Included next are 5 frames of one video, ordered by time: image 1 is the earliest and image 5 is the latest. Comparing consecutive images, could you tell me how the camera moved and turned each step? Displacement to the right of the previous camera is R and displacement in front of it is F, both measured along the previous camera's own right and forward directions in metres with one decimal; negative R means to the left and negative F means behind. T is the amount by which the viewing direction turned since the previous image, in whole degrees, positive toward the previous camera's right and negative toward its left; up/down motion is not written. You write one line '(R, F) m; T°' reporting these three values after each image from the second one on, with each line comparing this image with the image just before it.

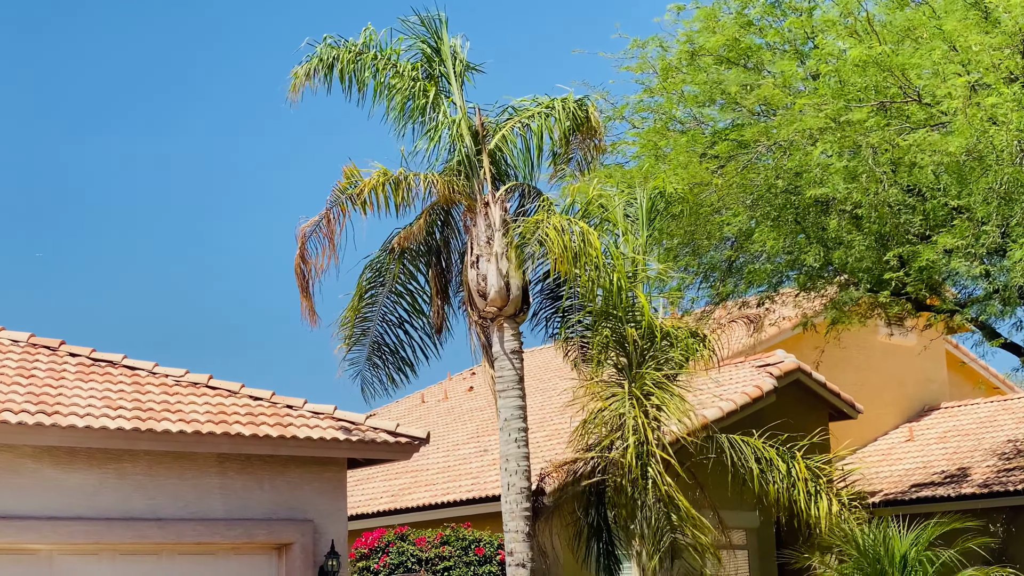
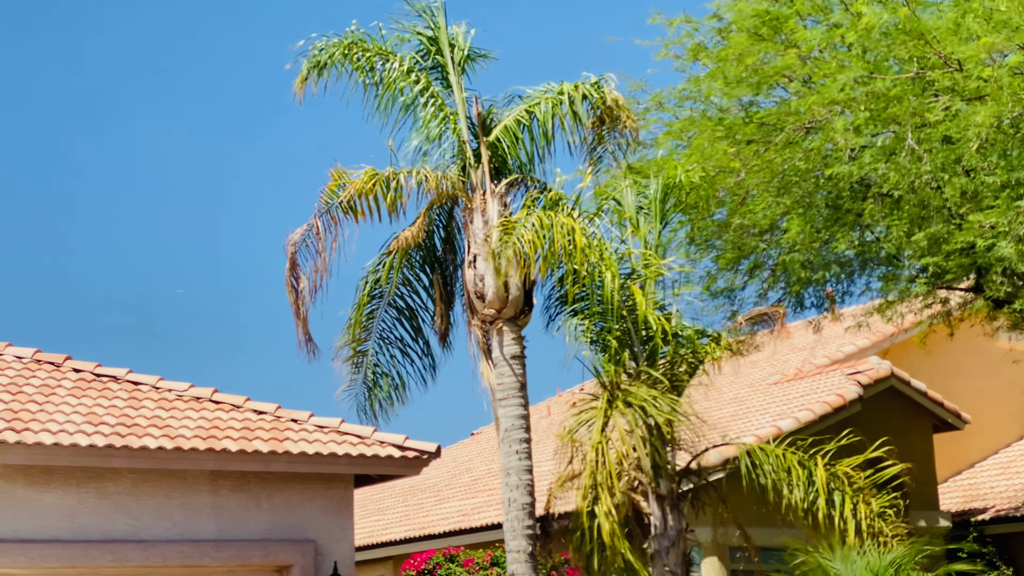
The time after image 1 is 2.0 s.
(+0.6, +0.6) m; -5°
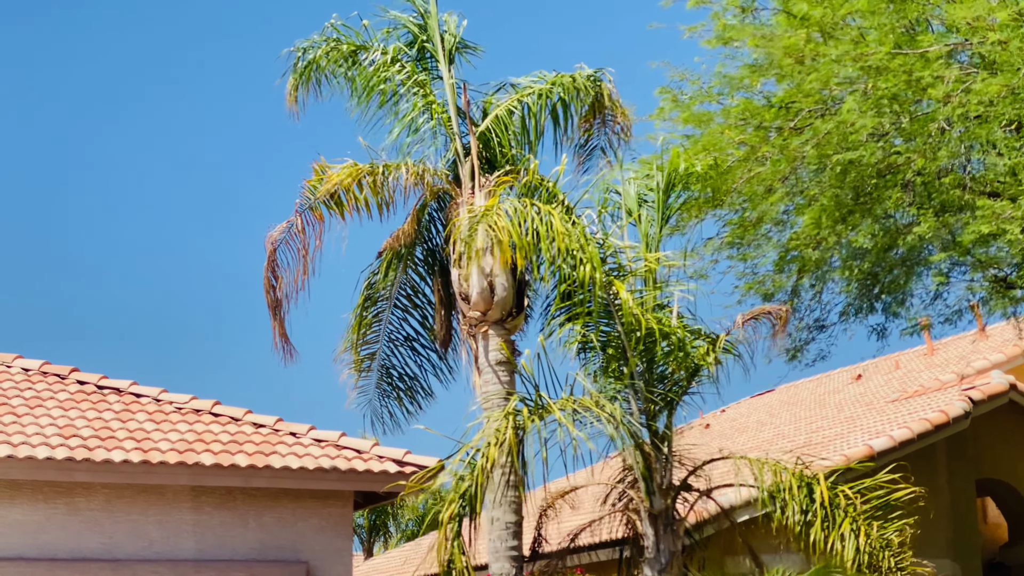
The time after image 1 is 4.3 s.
(+0.7, +0.6) m; -6°
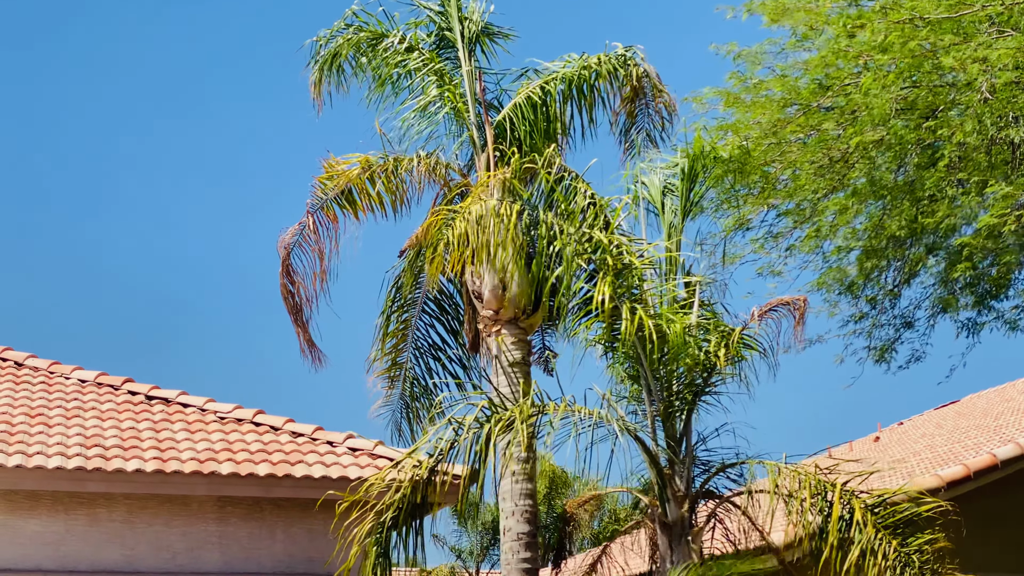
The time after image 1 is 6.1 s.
(+0.6, +0.4) m; -7°
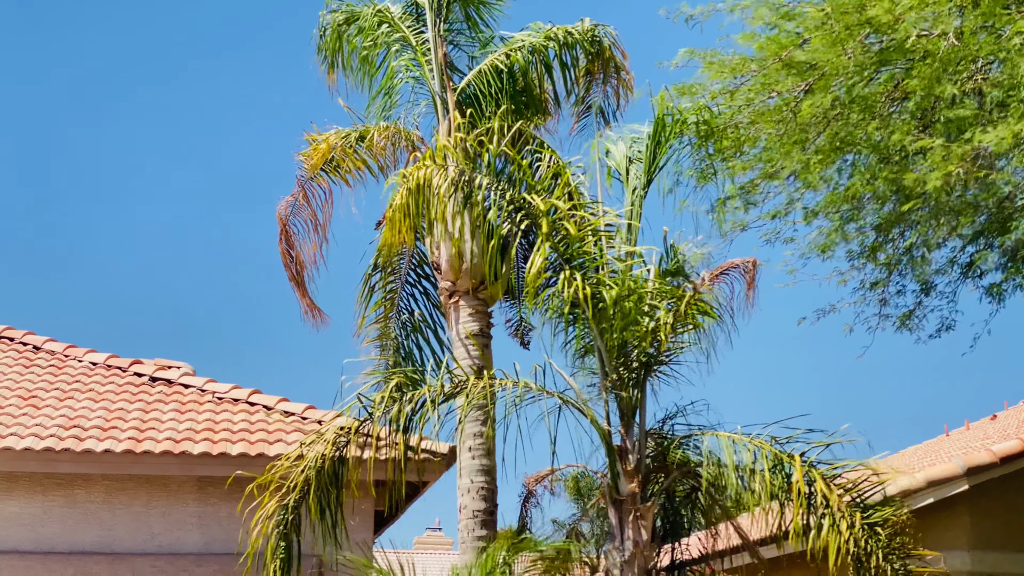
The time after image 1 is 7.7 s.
(0.0, 0.0) m; +1°
